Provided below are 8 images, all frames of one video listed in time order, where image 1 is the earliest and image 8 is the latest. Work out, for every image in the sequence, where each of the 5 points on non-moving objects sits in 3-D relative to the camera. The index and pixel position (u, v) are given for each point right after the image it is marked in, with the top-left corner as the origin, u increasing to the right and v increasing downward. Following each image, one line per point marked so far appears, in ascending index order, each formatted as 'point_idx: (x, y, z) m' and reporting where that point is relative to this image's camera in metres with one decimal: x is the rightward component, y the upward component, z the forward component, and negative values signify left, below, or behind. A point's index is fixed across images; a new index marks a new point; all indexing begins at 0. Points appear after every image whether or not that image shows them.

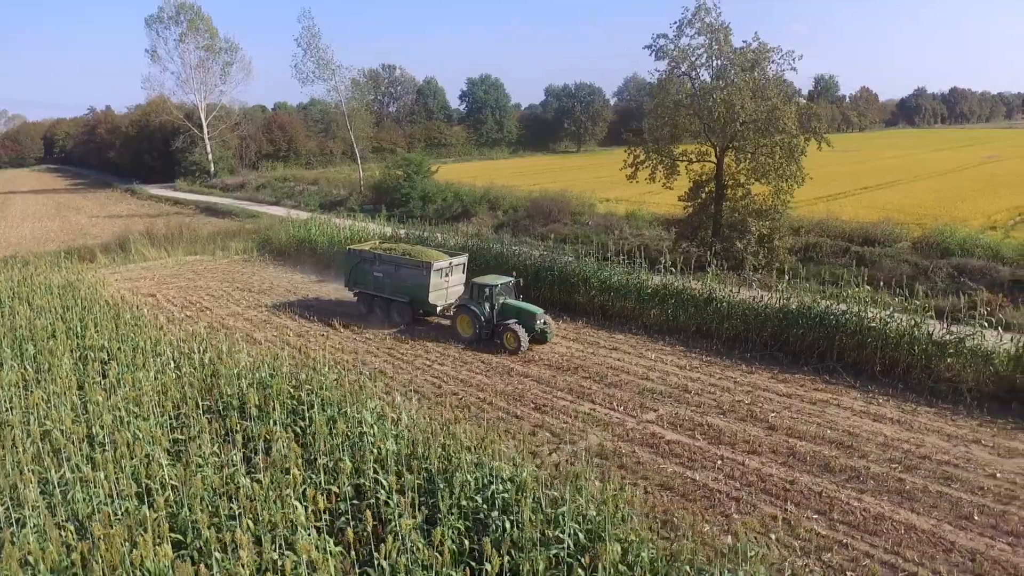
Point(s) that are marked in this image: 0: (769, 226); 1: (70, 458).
0: (+5.5, +1.3, +15.1) m
1: (-4.1, -1.5, +6.8) m
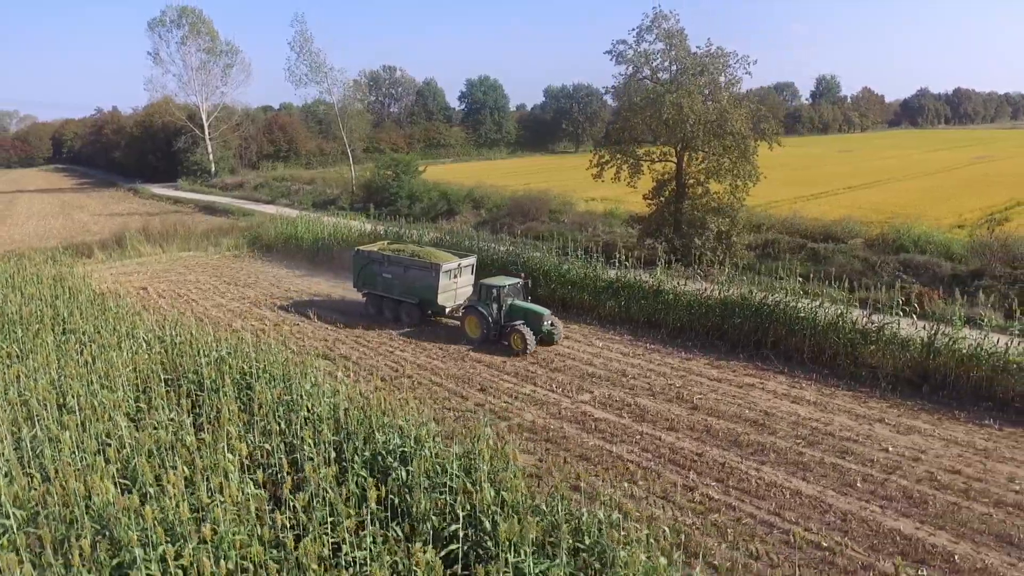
0: (+4.8, +1.4, +15.8) m
1: (-5.0, -1.3, +7.6) m
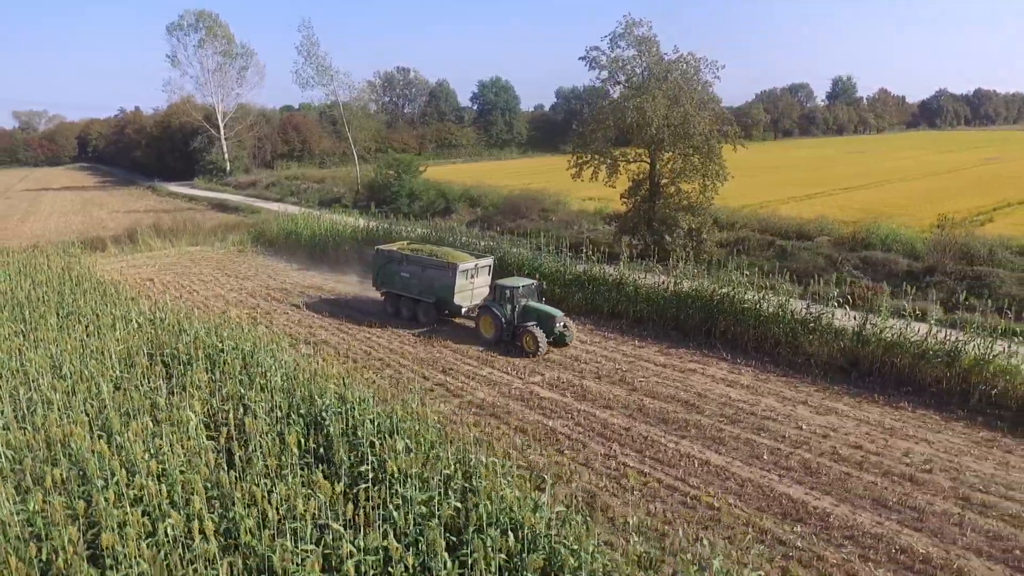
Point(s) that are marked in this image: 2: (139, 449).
0: (+4.3, +1.5, +16.5) m
1: (-5.7, -1.1, +8.6) m
2: (-3.4, -1.5, +6.6) m
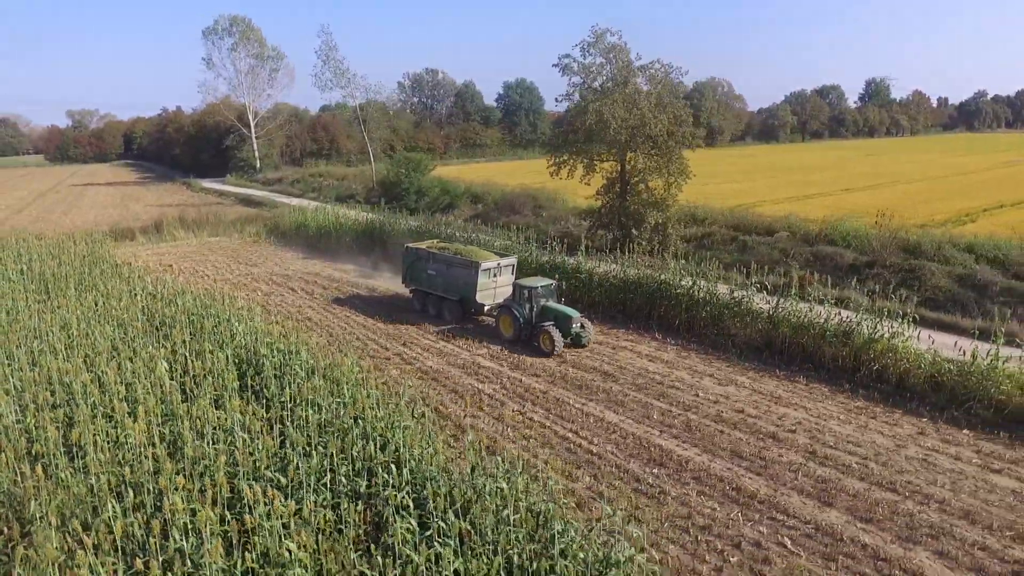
0: (+3.7, +1.8, +17.7) m
1: (-6.7, -0.7, +10.4) m
2: (-4.5, -1.1, +8.2) m
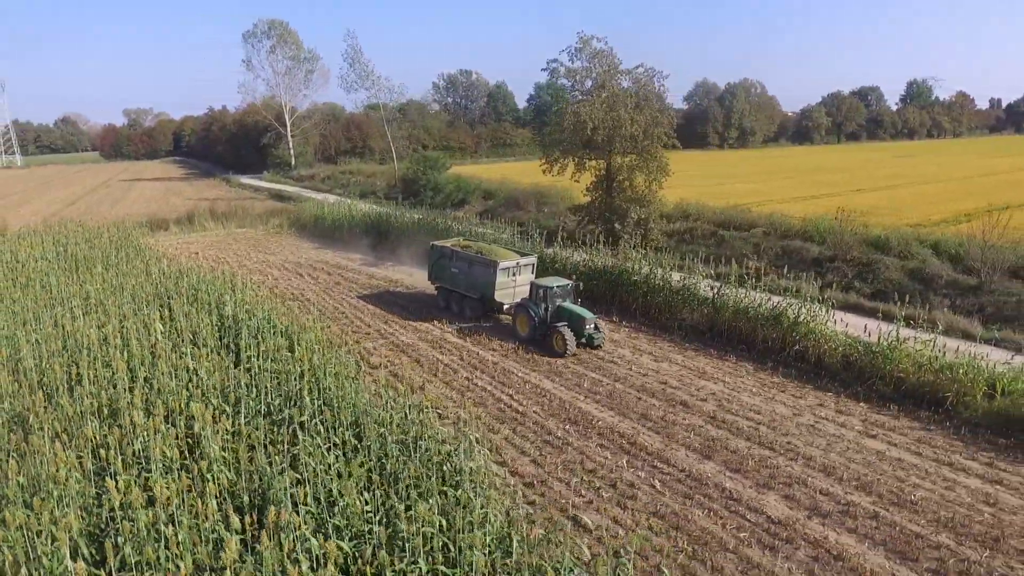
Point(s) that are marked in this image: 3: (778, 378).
0: (+3.4, +2.0, +18.7) m
1: (-7.5, -0.3, +12.1) m
2: (-5.4, -0.7, +9.8) m
3: (+4.2, -1.4, +11.1) m
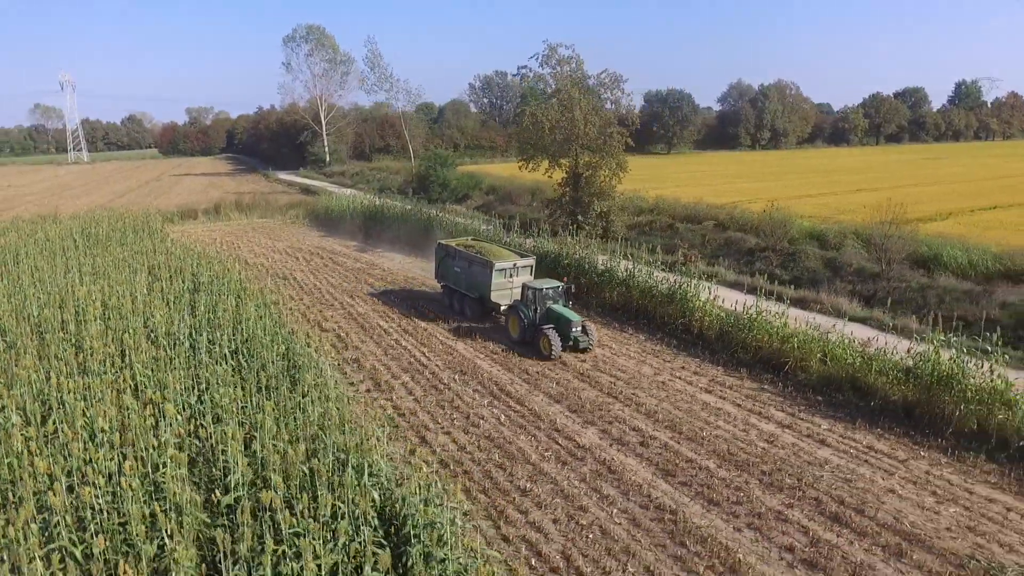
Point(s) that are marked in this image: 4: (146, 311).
0: (+2.6, +2.4, +20.3) m
1: (-8.9, +0.3, +14.5) m
2: (-7.0, -0.2, +12.1) m
3: (+2.6, -1.0, +12.7) m
4: (-5.9, -0.4, +11.4) m
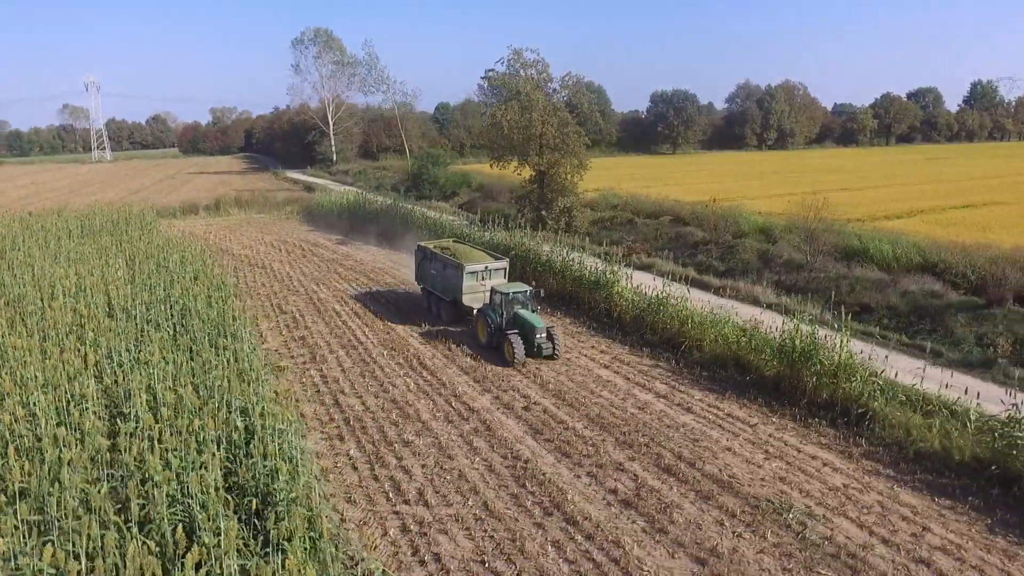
0: (+1.6, +2.6, +21.3) m
1: (-10.1, +0.7, +16.0) m
2: (-8.3, +0.2, +13.5) m
3: (+1.3, -0.8, +13.7) m
4: (-7.3, 0.0, +12.7) m
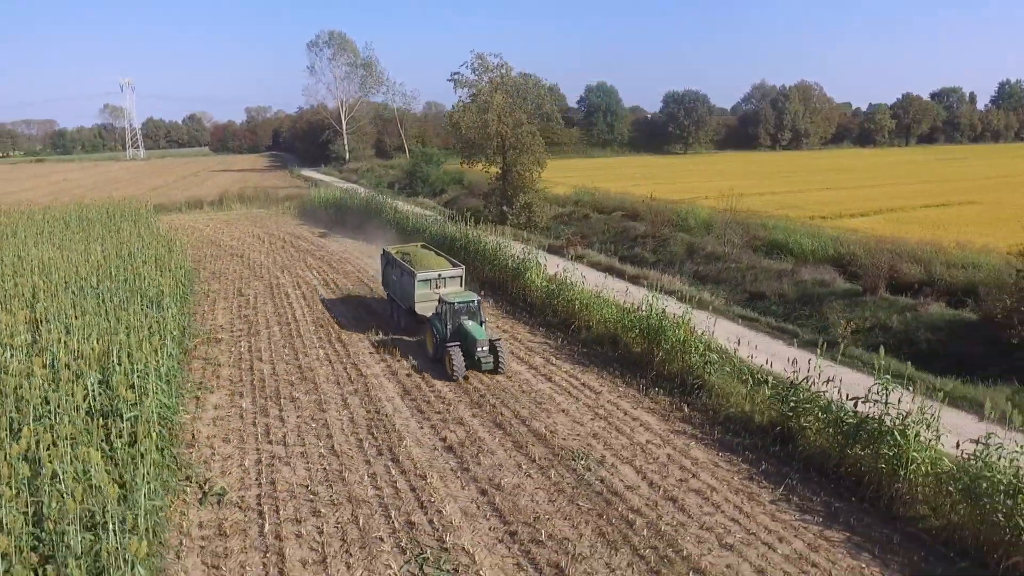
0: (+0.4, +2.9, +22.6) m
1: (-11.6, +1.1, +17.8) m
2: (-10.0, +0.6, +15.2) m
3: (-0.3, -0.5, +15.0) m
4: (-9.0, +0.4, +14.4) m
